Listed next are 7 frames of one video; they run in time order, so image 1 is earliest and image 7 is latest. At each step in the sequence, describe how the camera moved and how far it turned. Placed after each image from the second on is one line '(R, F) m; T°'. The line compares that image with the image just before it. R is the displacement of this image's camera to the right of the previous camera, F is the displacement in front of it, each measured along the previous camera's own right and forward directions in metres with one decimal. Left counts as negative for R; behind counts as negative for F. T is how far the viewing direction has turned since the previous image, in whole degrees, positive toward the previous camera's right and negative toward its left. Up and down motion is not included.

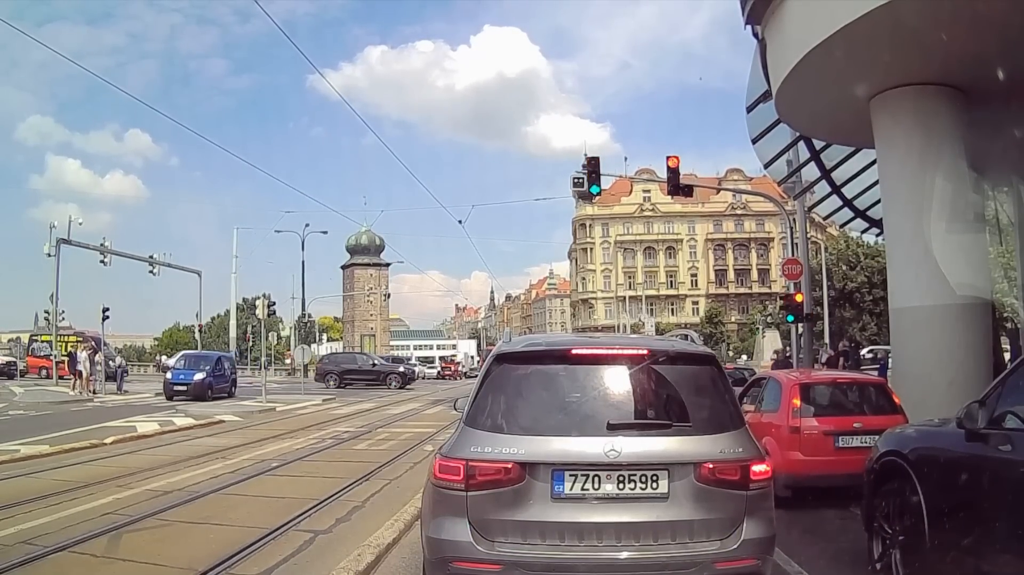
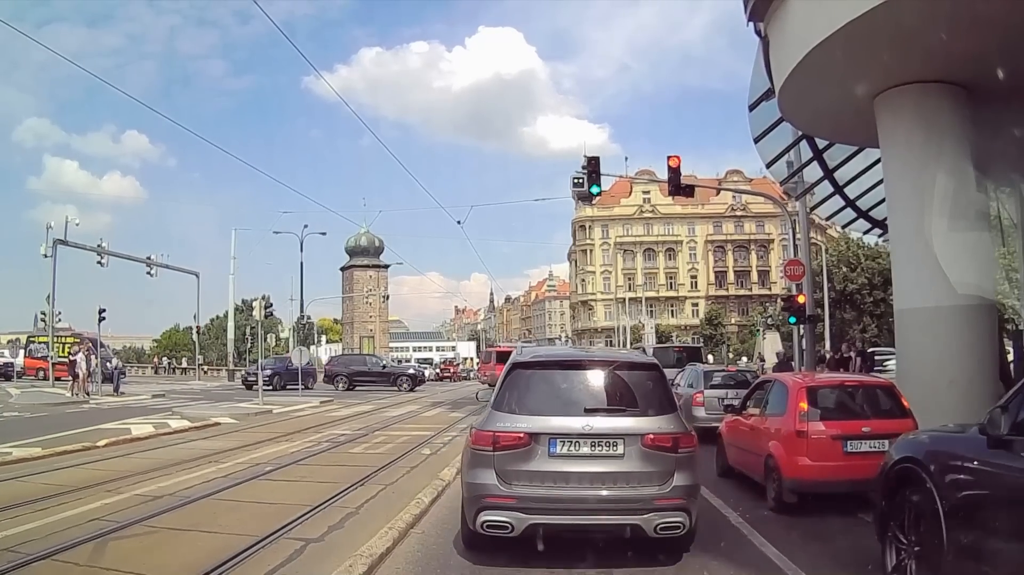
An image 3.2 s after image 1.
(0.0, +0.2) m; 0°
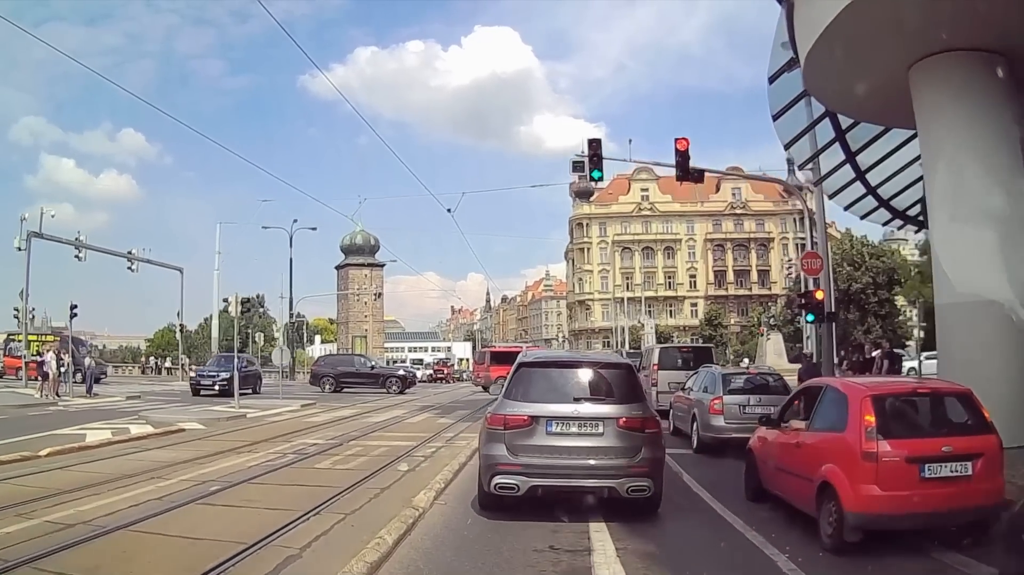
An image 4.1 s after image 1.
(+0.1, +1.6) m; 0°
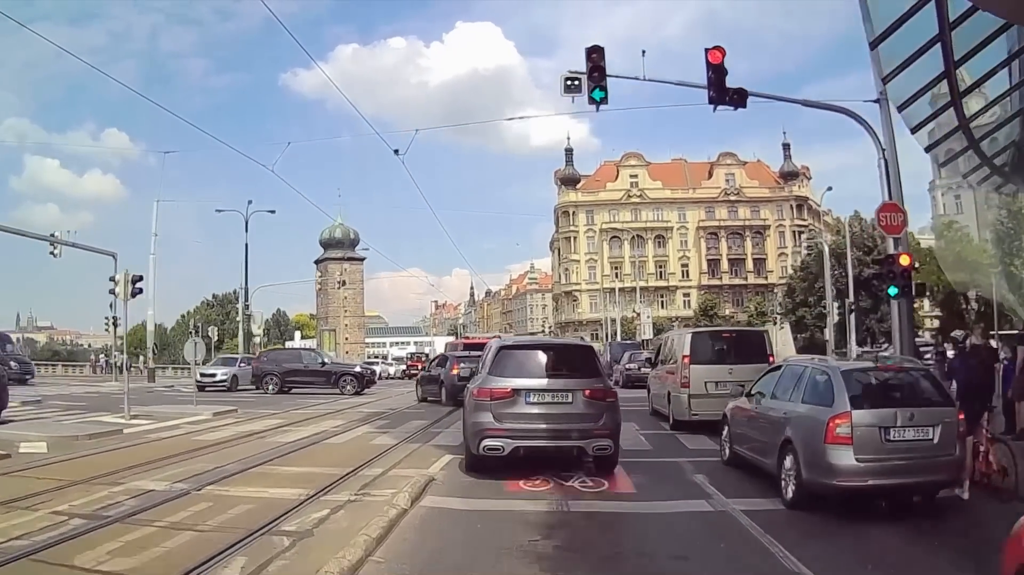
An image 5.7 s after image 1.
(+0.2, +5.0) m; +1°
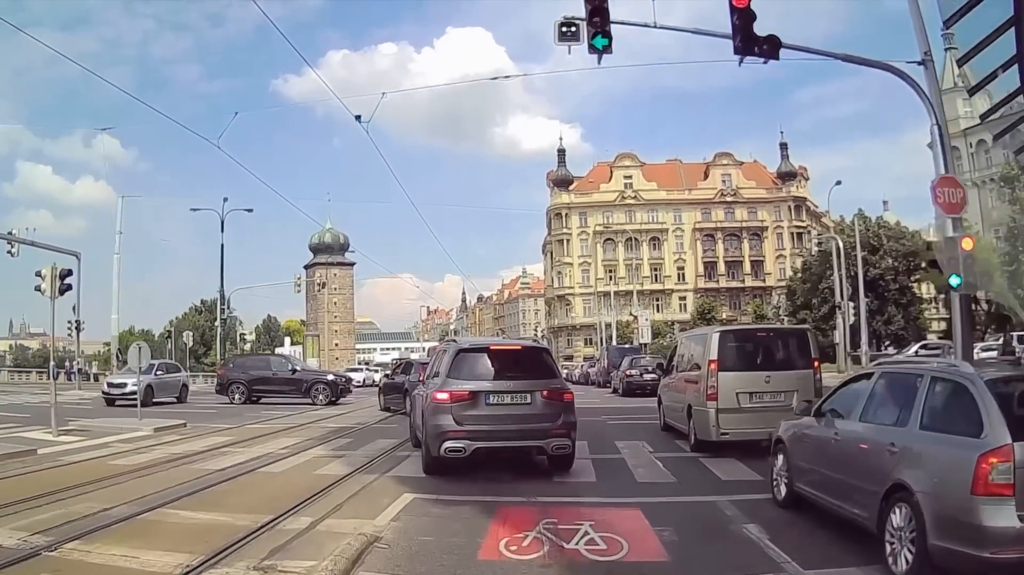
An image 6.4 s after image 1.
(+0.1, +2.2) m; +1°
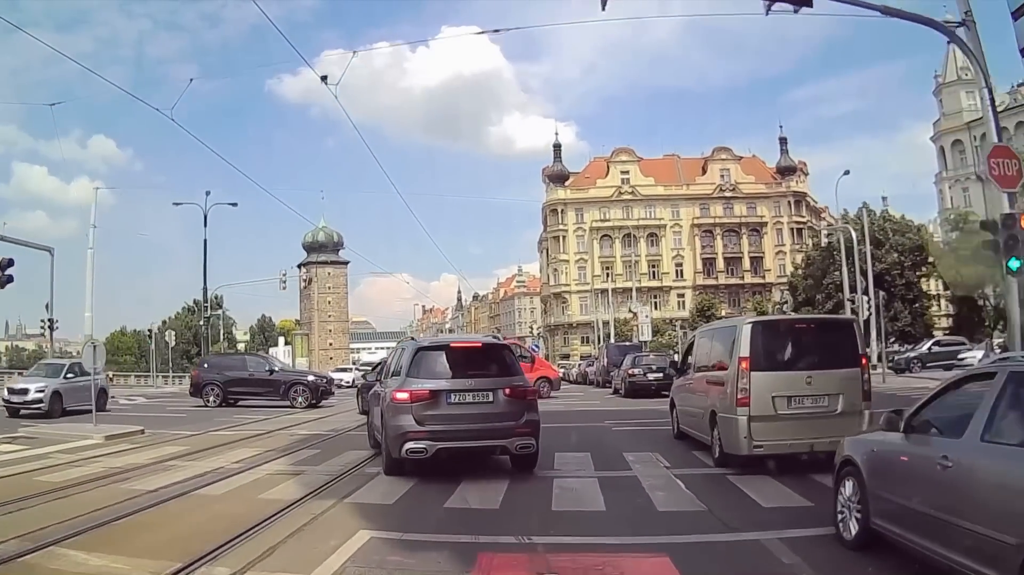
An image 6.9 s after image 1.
(+0.1, +1.5) m; 0°
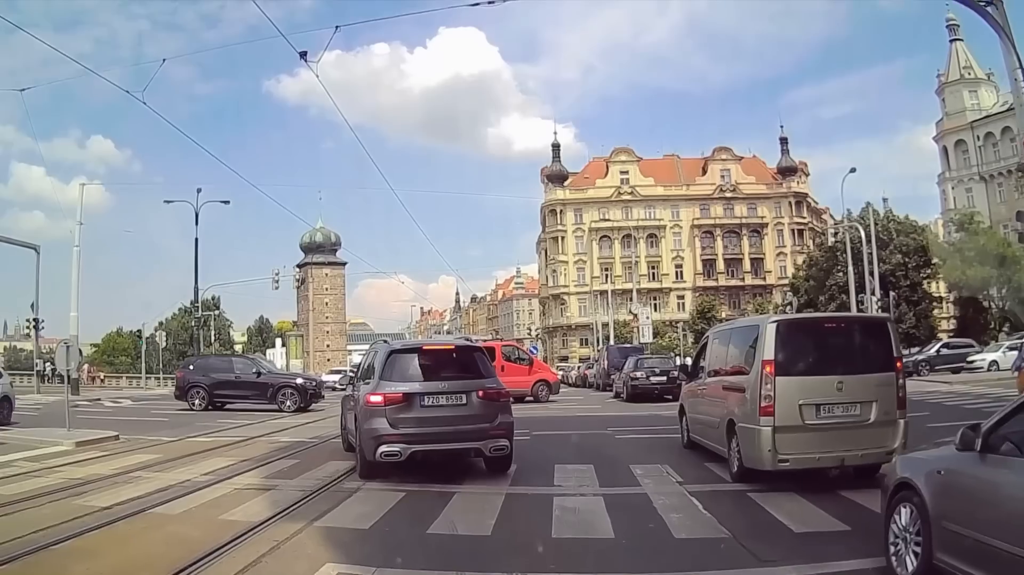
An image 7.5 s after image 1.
(0.0, +0.8) m; 0°
